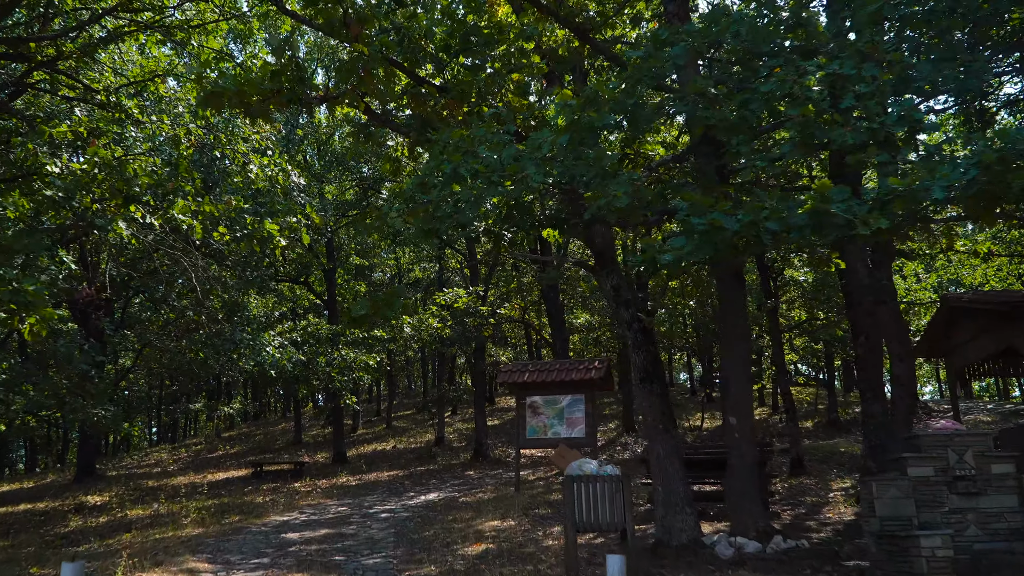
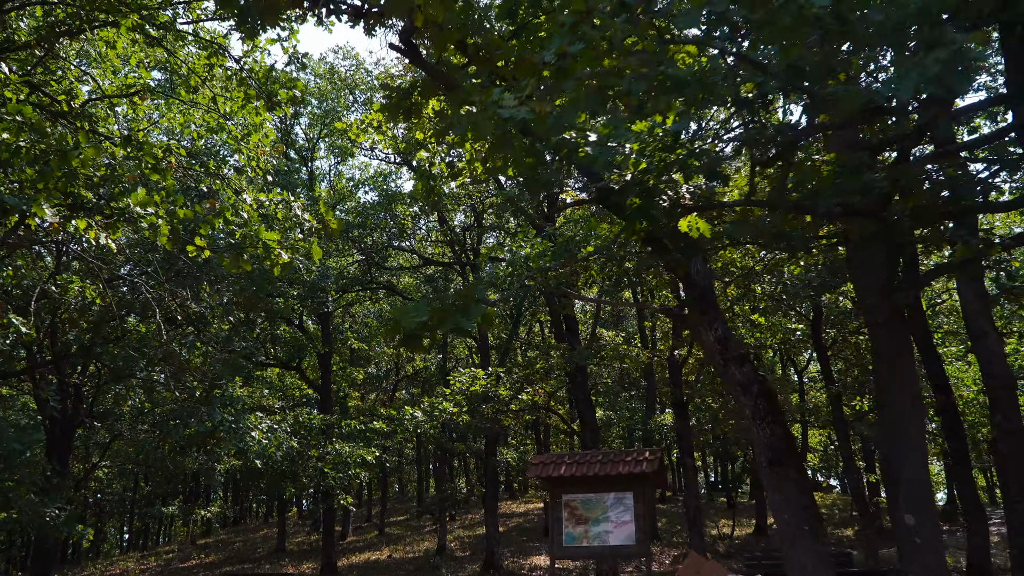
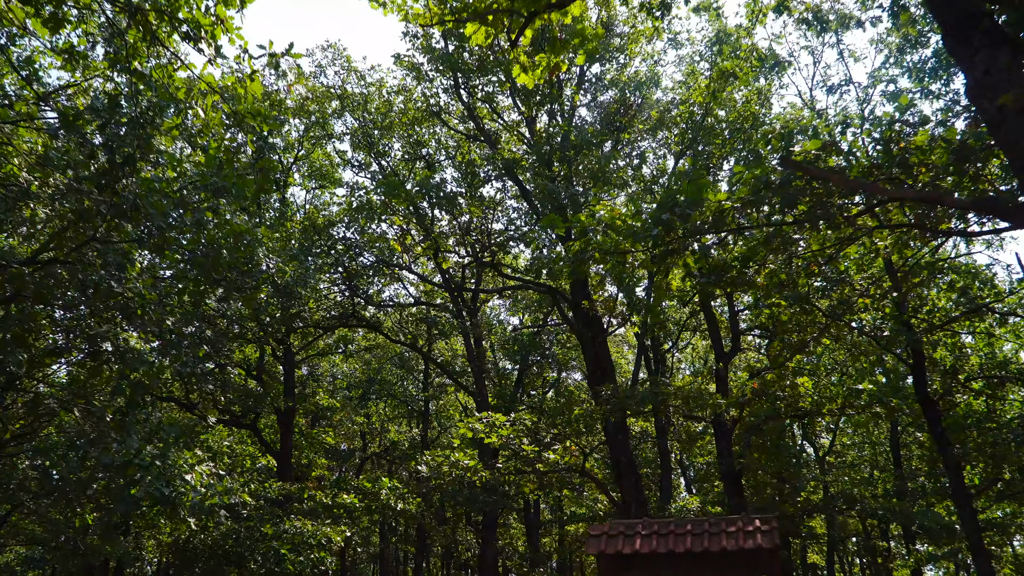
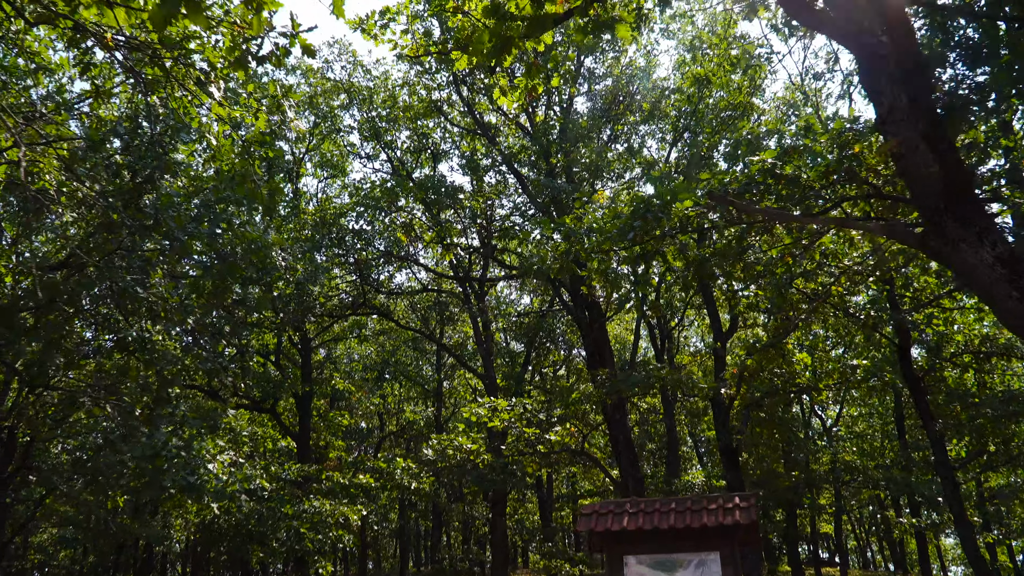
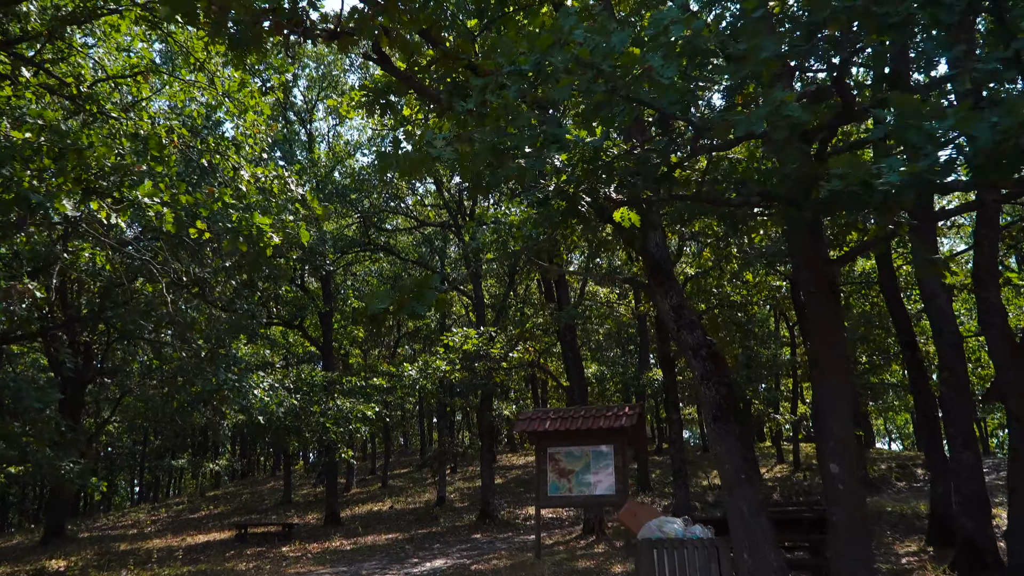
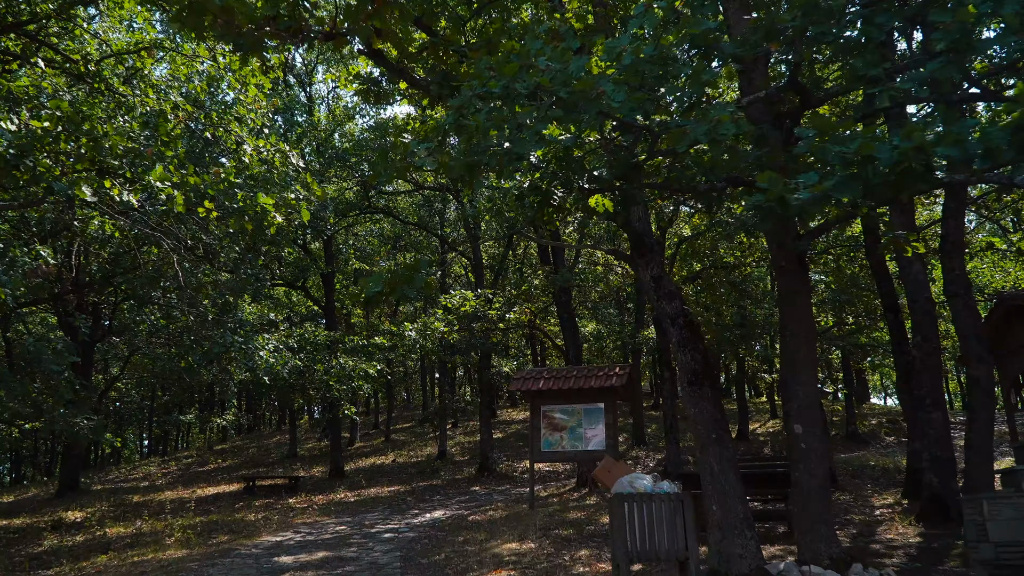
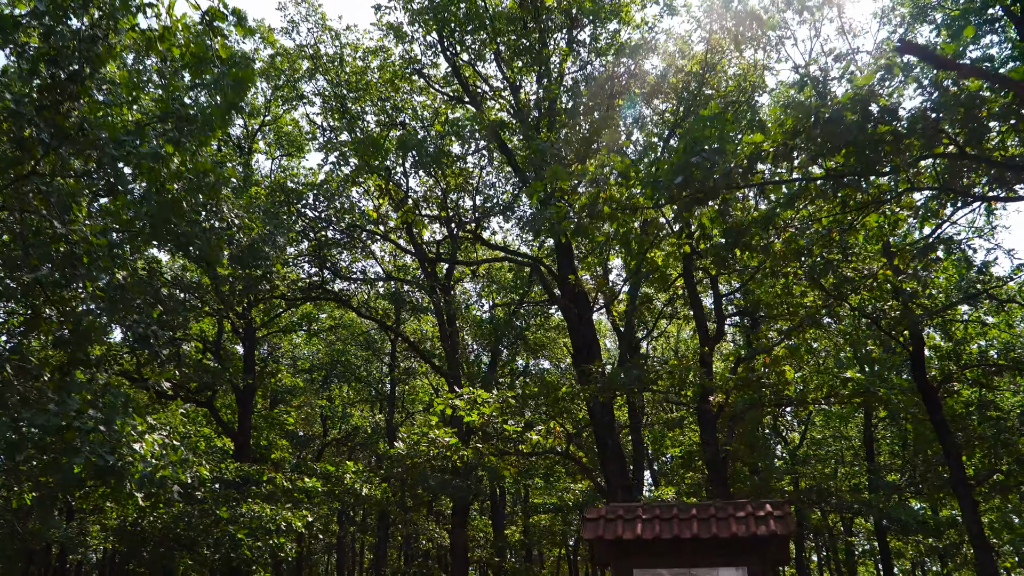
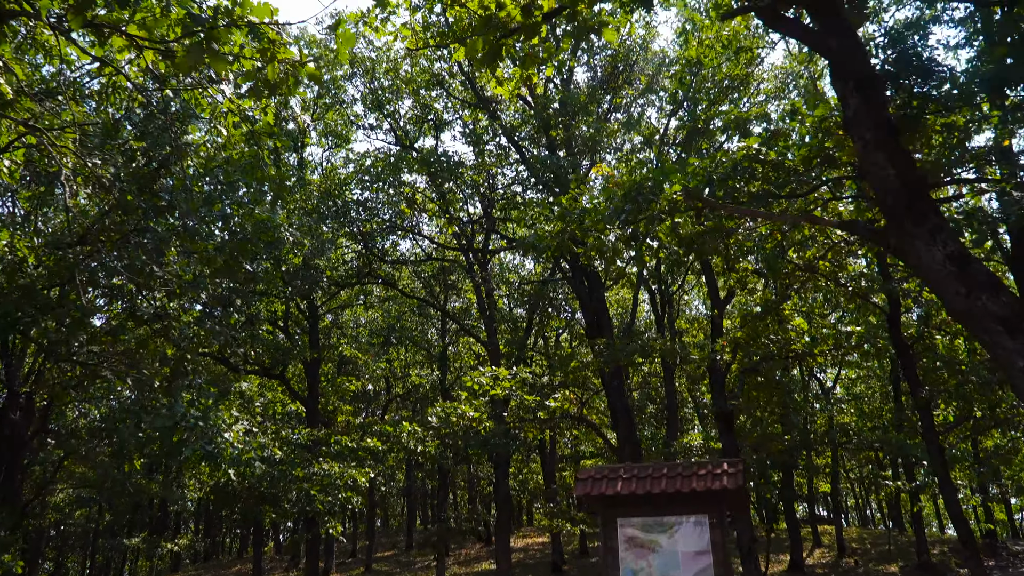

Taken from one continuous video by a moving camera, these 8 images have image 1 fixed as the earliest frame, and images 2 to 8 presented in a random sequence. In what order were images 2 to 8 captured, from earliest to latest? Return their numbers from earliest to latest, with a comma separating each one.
6, 5, 2, 8, 4, 3, 7
